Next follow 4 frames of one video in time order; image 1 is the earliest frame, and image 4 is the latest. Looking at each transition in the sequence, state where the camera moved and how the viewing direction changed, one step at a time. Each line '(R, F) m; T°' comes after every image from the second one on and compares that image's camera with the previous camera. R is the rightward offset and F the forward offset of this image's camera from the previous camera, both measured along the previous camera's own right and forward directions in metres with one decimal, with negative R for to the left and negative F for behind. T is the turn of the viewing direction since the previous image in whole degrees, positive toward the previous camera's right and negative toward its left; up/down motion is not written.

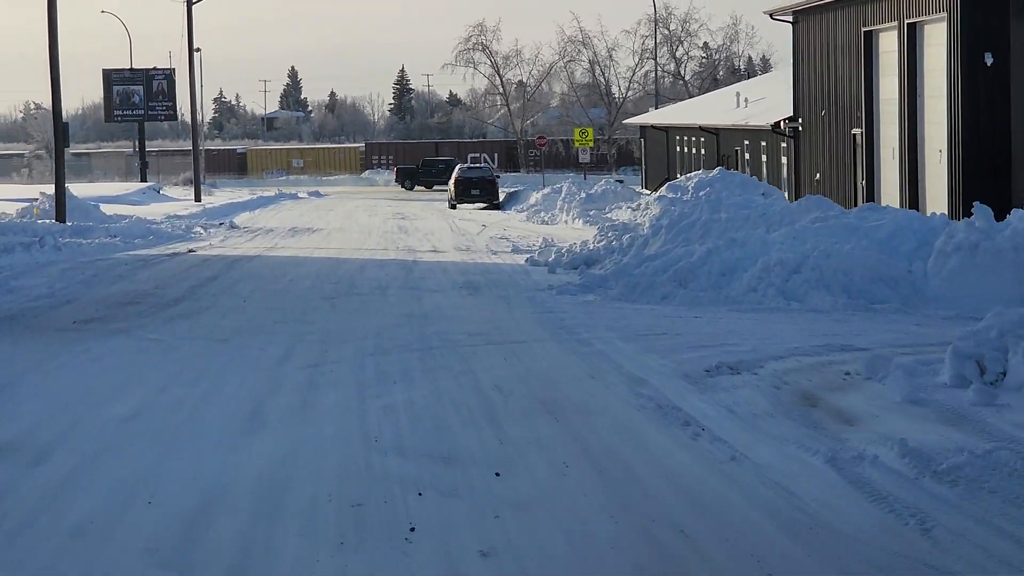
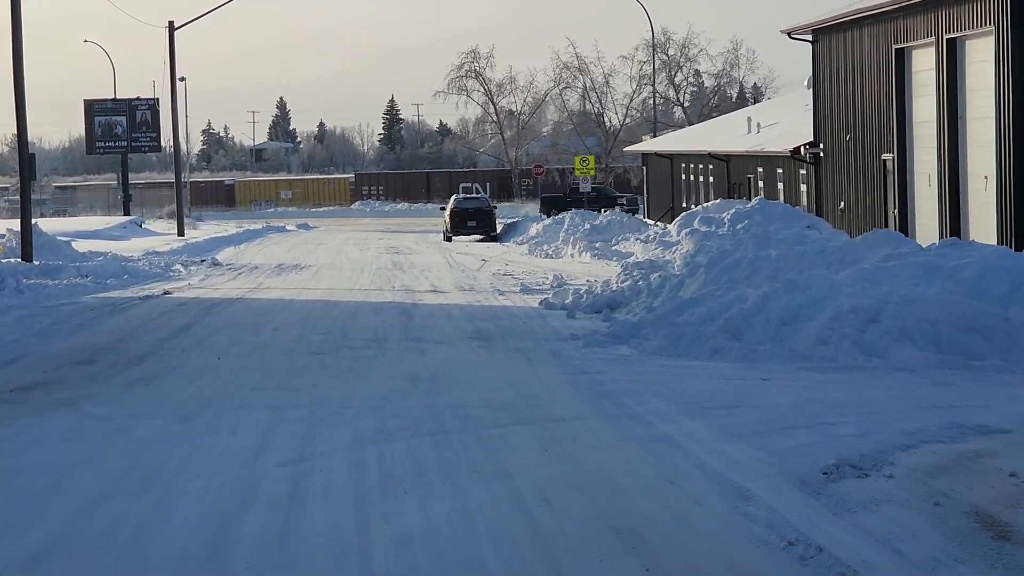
(-0.2, +2.5) m; 0°
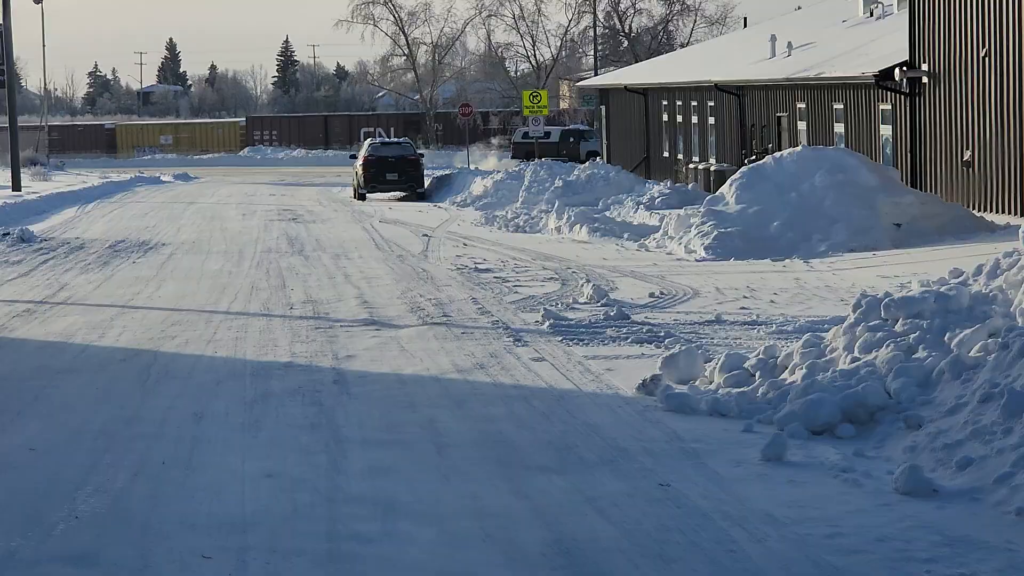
(-0.6, +11.6) m; +3°
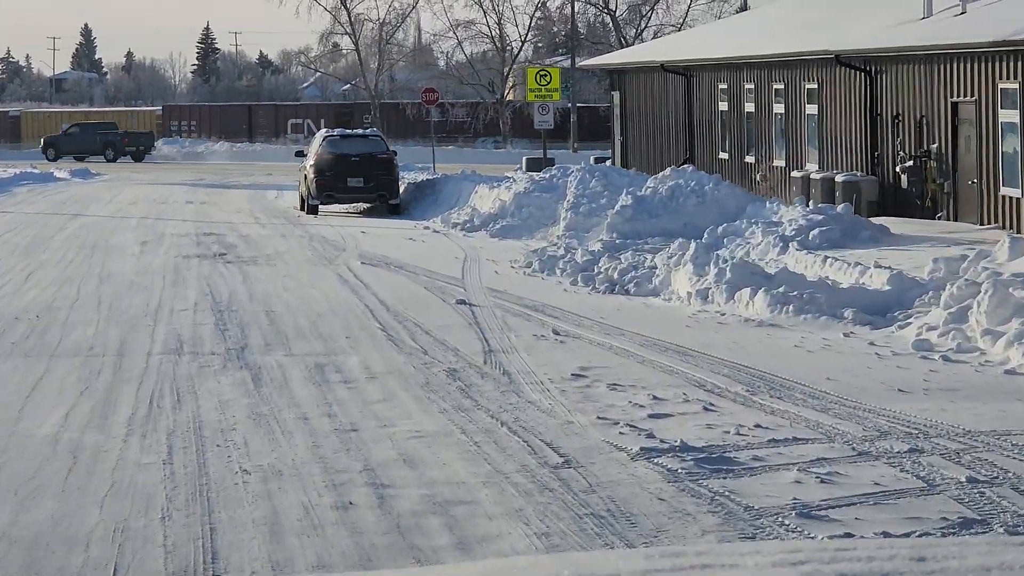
(-1.2, +11.0) m; +2°
